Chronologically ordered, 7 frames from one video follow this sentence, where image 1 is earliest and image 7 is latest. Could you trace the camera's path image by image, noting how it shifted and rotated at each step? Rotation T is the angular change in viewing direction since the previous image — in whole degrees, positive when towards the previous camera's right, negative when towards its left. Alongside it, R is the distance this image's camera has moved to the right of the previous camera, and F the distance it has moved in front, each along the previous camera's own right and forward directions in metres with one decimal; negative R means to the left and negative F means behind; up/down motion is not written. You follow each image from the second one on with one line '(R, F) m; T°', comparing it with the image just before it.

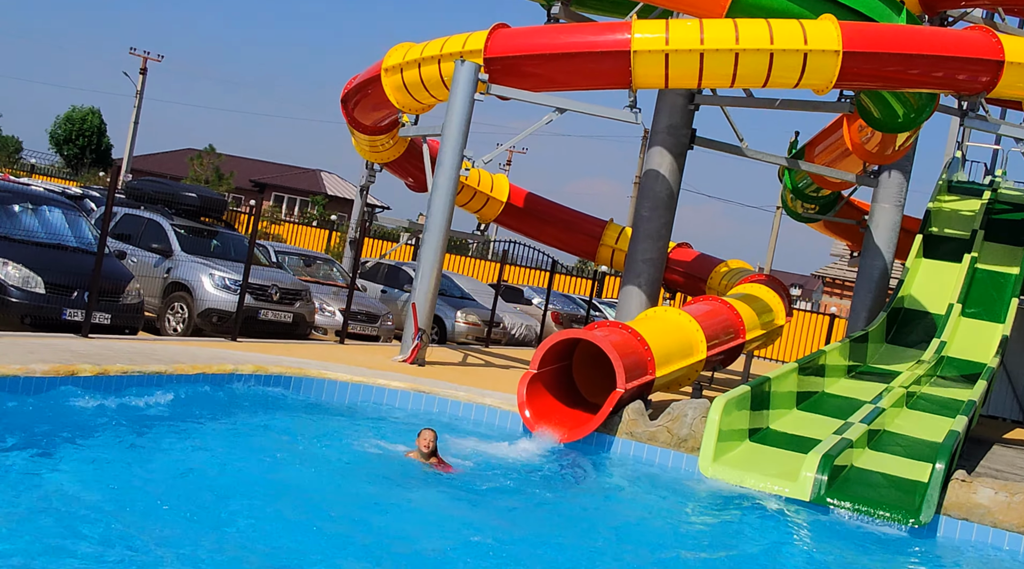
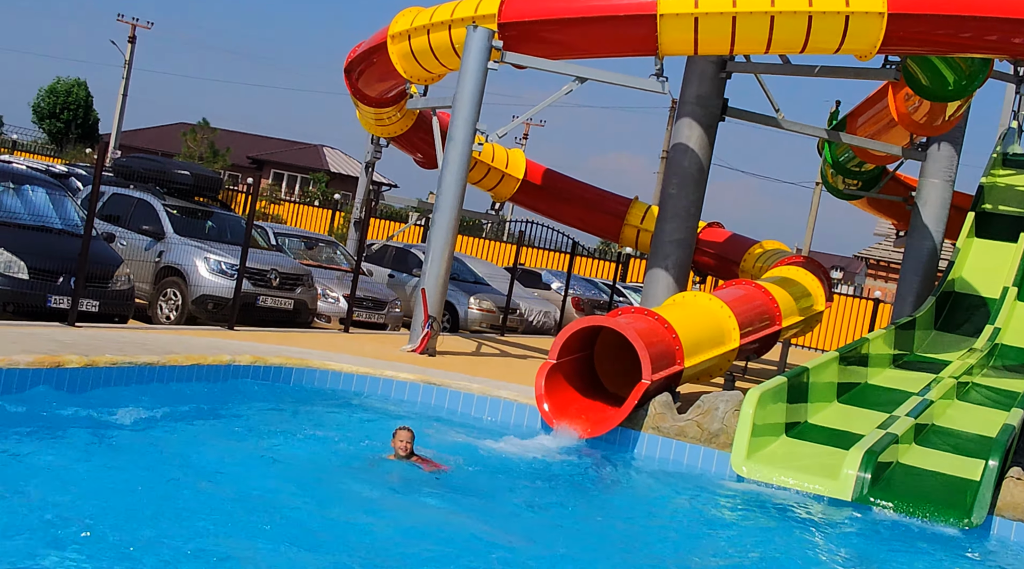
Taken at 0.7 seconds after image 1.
(+0.1, +1.0) m; -1°
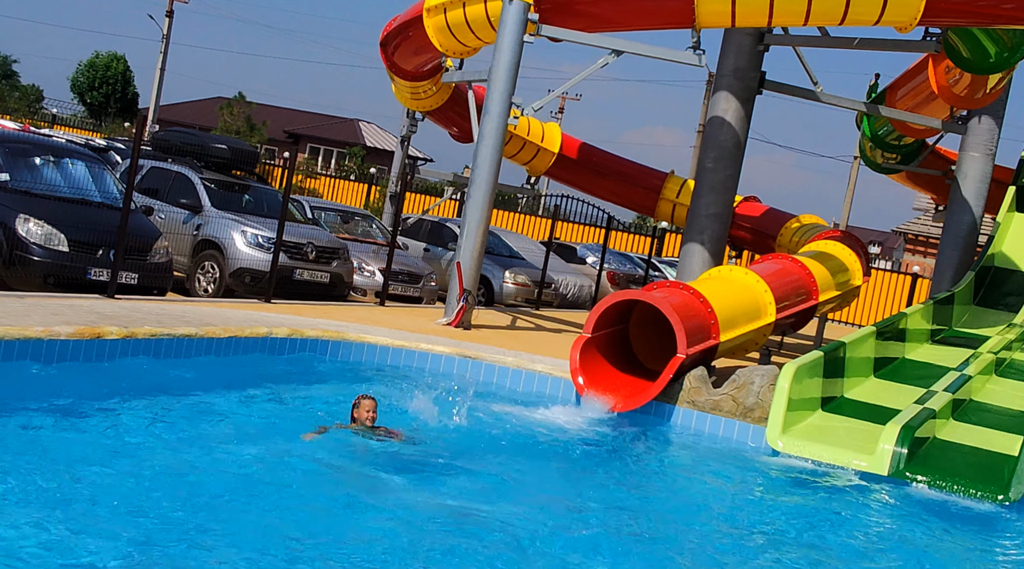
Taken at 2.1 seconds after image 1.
(0.0, 0.0) m; -2°
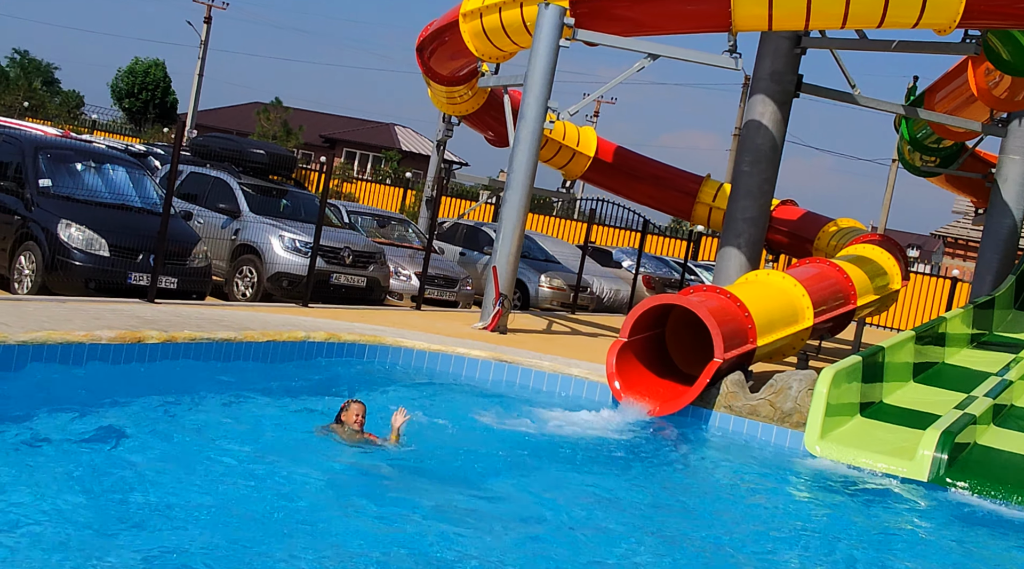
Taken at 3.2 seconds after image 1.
(0.0, 0.0) m; -2°
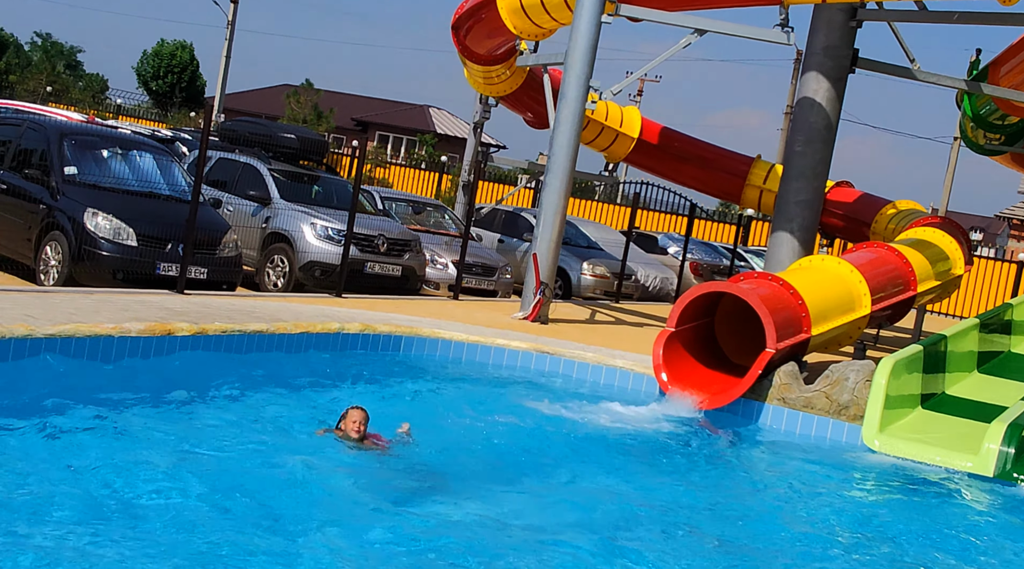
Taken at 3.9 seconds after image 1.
(0.0, +0.5) m; -2°
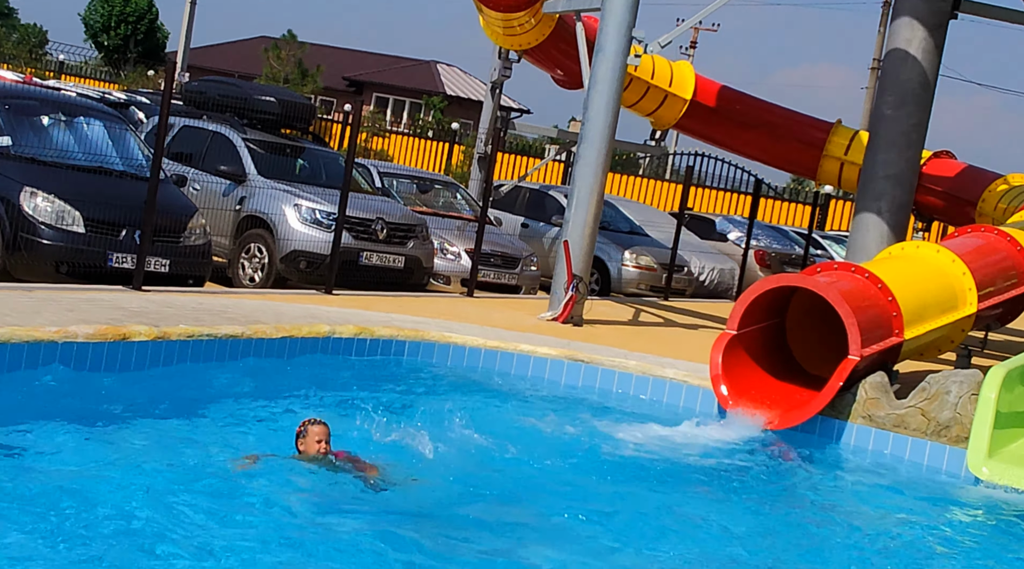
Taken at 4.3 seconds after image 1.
(-0.1, +2.2) m; 0°
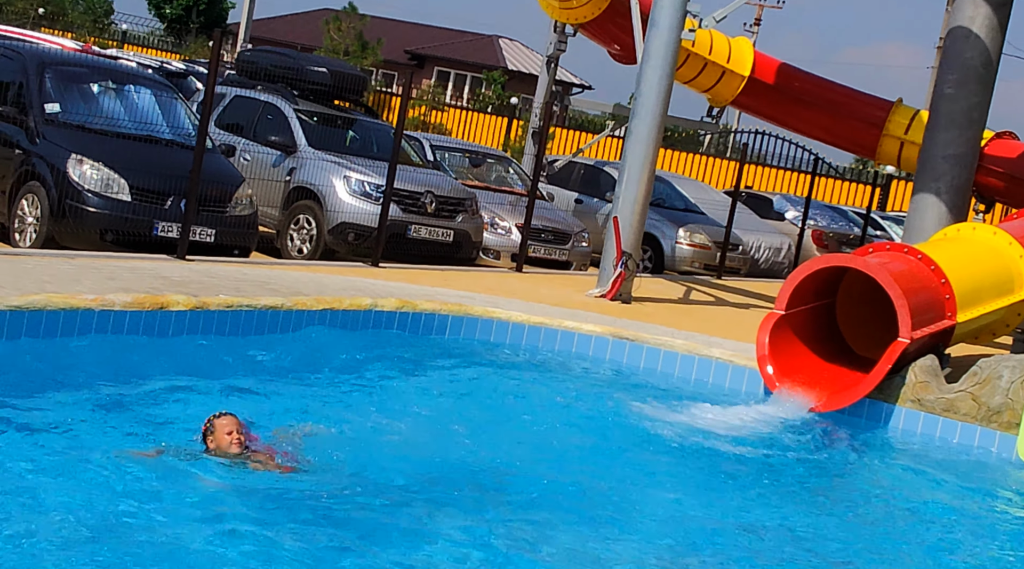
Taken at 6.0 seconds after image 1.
(-0.3, +0.1) m; -1°
